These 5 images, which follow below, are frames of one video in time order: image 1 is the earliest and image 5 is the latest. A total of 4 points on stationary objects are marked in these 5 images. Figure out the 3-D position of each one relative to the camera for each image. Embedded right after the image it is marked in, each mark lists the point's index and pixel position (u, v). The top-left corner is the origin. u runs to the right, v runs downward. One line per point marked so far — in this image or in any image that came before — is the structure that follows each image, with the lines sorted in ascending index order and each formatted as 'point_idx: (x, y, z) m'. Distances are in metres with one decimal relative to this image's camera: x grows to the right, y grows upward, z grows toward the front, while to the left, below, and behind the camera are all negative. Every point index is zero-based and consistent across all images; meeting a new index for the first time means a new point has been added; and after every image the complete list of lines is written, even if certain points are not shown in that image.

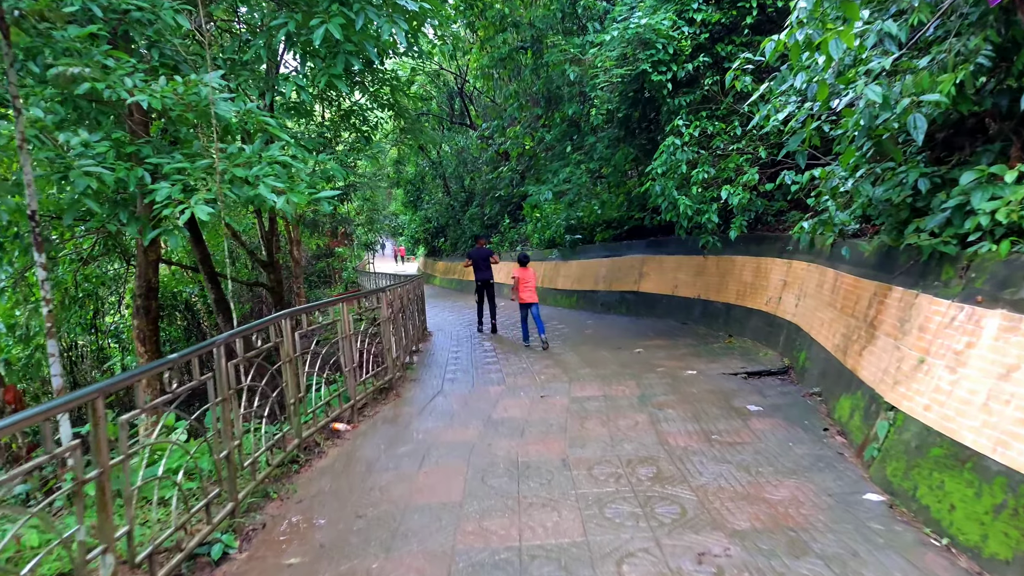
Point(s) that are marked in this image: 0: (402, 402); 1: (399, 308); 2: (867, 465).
0: (-0.7, -0.7, +4.8) m
1: (-1.0, -0.2, +6.6) m
2: (+1.4, -0.7, +2.9) m
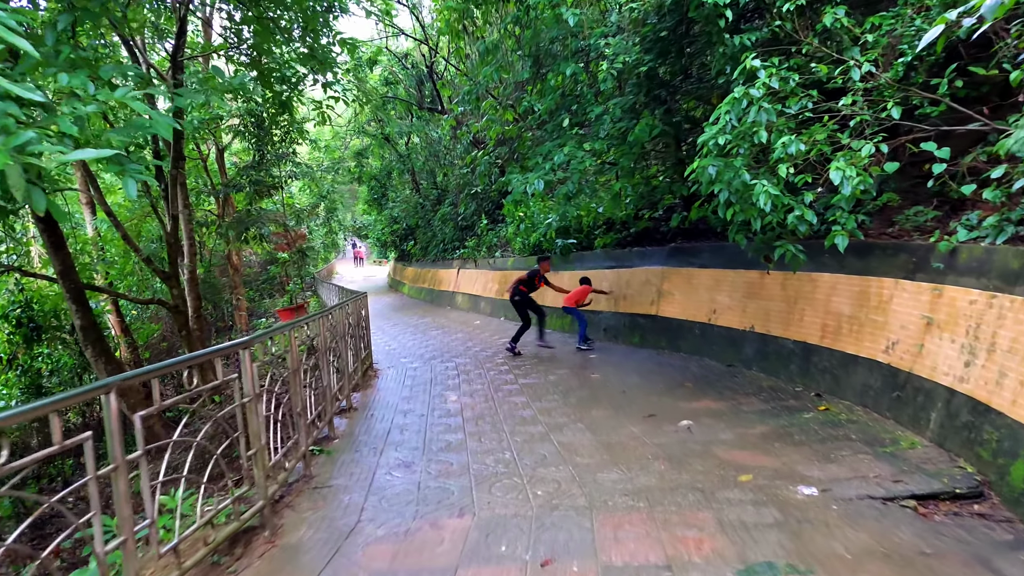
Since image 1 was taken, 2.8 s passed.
0: (-0.8, -0.9, +2.5) m
1: (-1.1, -0.4, +4.3) m
2: (+1.4, -0.9, +0.7) m
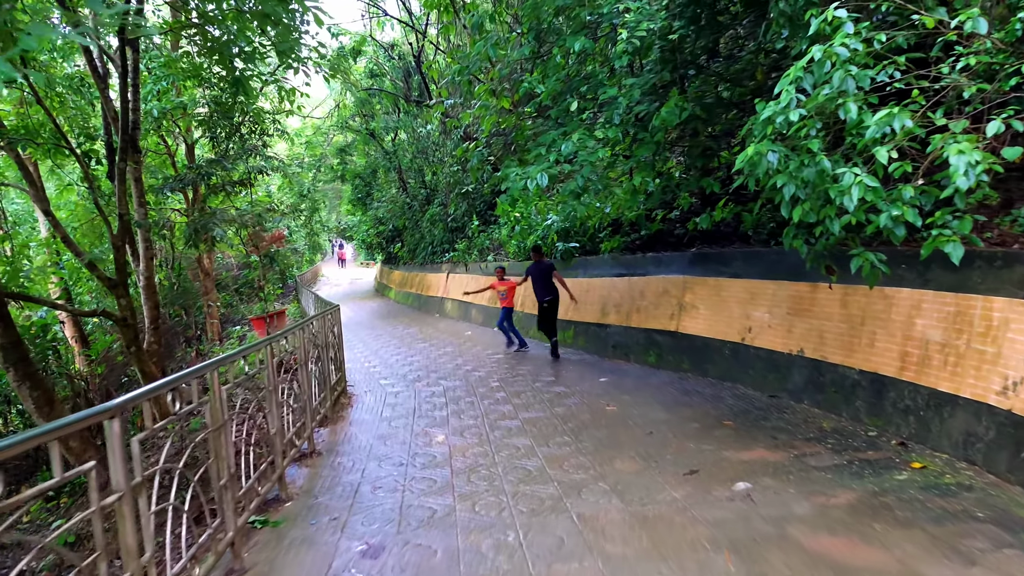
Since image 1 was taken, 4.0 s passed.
0: (-0.8, -1.0, +1.6) m
1: (-1.1, -0.5, +3.3) m
2: (+1.4, -1.0, -0.2) m
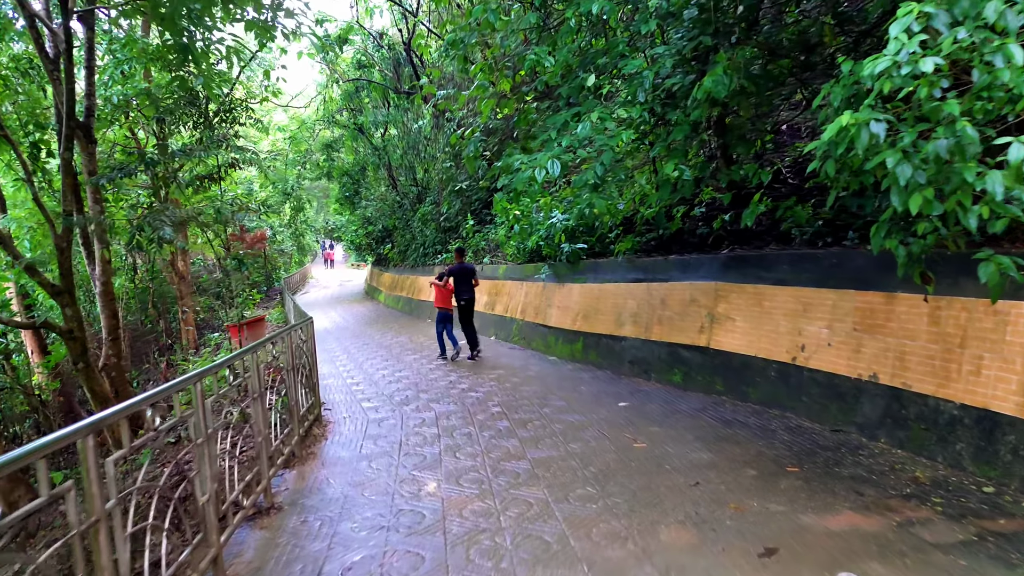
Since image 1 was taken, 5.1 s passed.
0: (-0.7, -1.1, +0.7) m
1: (-1.1, -0.5, +2.5) m
2: (+1.5, -1.0, -1.0) m
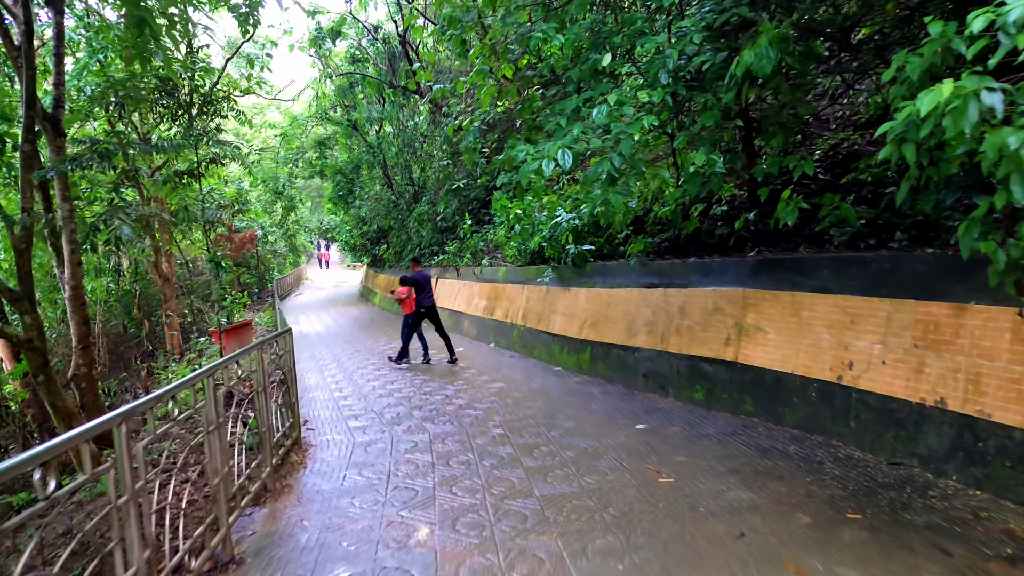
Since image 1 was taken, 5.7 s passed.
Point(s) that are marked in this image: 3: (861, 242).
0: (-0.7, -1.1, +0.2) m
1: (-1.0, -0.6, +1.9) m
2: (+1.5, -1.1, -1.6) m
3: (+2.0, +0.3, +4.2) m
